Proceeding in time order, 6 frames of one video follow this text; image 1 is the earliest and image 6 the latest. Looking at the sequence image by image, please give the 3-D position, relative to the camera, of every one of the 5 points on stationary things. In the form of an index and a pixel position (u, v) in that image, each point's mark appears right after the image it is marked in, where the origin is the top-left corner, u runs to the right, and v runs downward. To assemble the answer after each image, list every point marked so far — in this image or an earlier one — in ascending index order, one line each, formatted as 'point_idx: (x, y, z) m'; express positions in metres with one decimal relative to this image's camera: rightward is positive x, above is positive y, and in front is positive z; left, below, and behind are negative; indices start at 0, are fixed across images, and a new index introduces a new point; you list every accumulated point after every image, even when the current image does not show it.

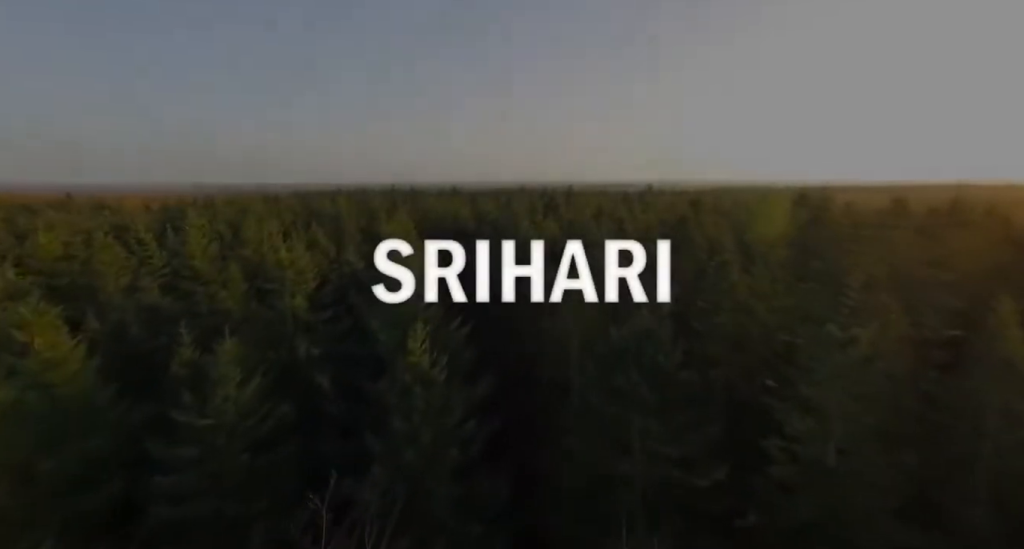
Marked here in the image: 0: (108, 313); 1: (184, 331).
0: (-15.3, -1.4, +17.4) m
1: (-10.4, -1.7, +14.5) m
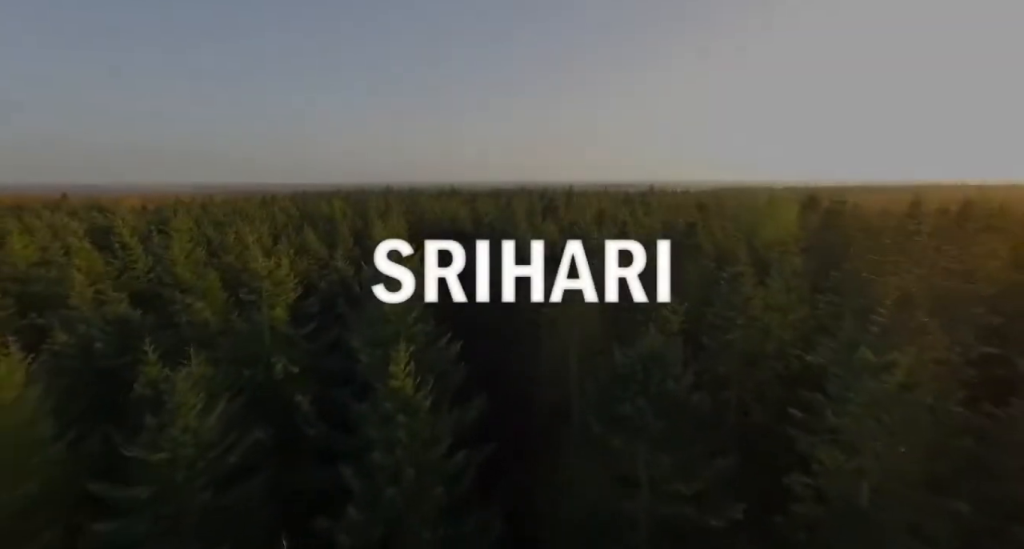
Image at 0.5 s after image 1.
0: (-15.5, -1.8, +16.2) m
1: (-10.6, -2.1, +13.3) m
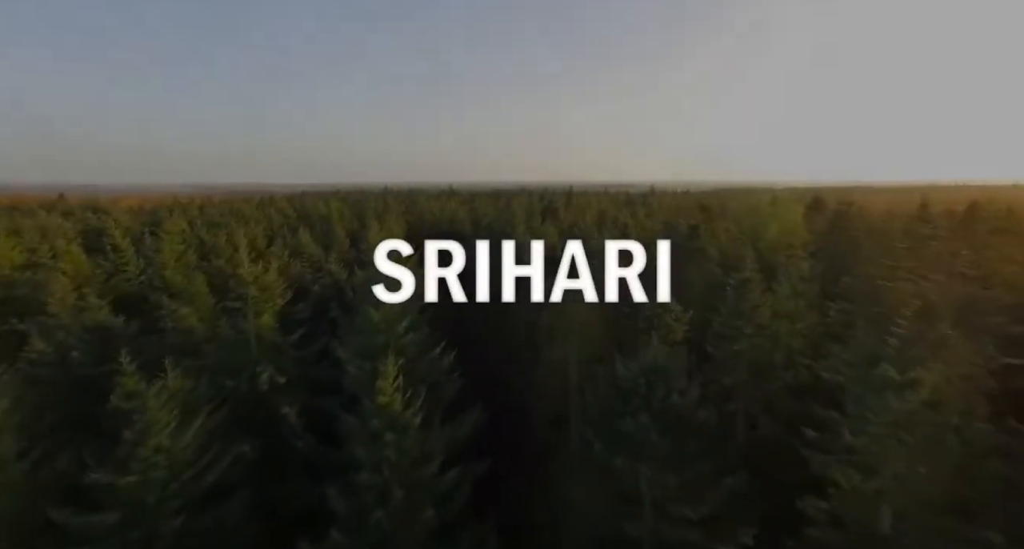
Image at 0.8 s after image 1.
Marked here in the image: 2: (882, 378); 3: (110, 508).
0: (-15.6, -2.0, +15.6) m
1: (-10.7, -2.3, +12.7) m
2: (+7.0, -1.9, +8.6) m
3: (-7.9, -4.6, +9.0) m
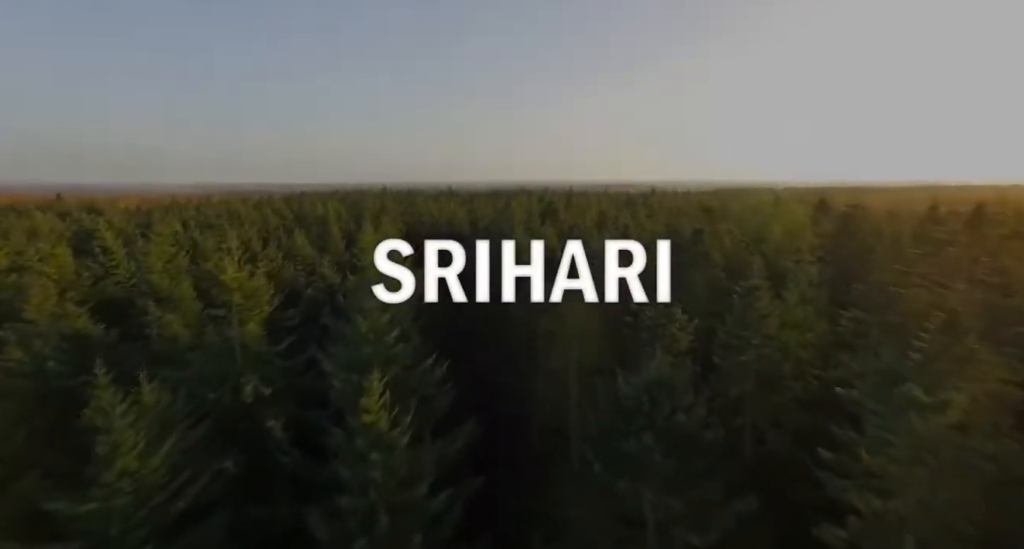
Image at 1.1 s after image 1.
0: (-15.7, -2.1, +14.9) m
1: (-10.8, -2.5, +12.0) m
2: (+6.8, -2.1, +8.0) m
3: (-8.0, -4.8, +8.4) m
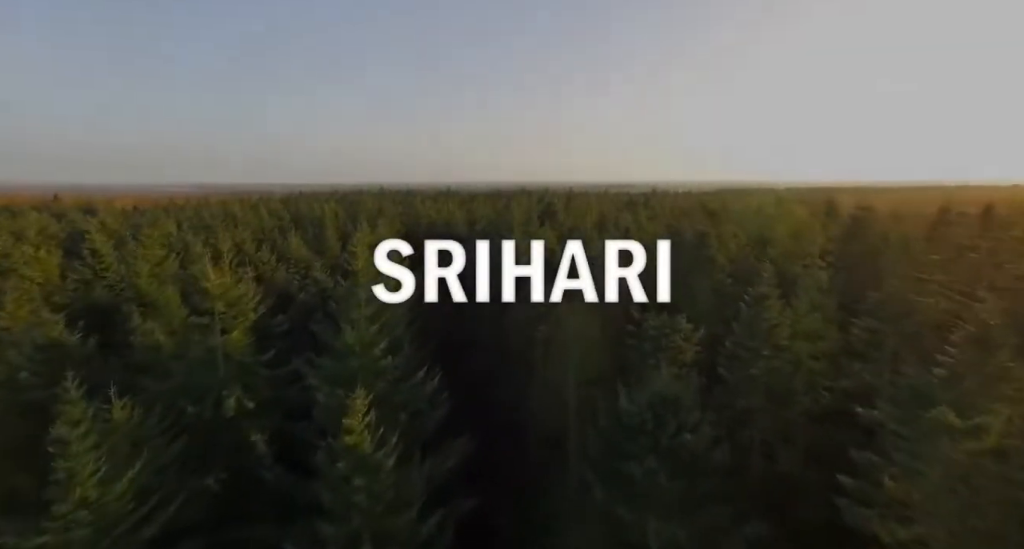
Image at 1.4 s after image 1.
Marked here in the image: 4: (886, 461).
0: (-15.8, -2.3, +14.3) m
1: (-10.9, -2.7, +11.4) m
2: (+6.7, -2.3, +7.3) m
3: (-8.1, -5.0, +7.7) m
4: (+6.6, -3.2, +8.0) m
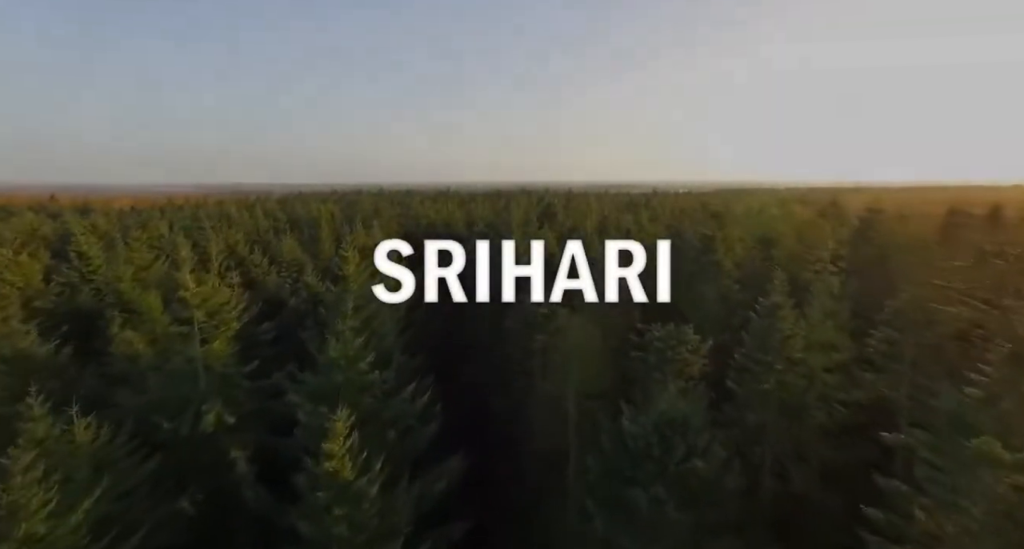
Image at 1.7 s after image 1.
0: (-15.9, -2.5, +13.5) m
1: (-11.0, -2.9, +10.6) m
2: (+6.6, -2.5, +6.6) m
3: (-8.2, -5.2, +7.0) m
4: (+6.5, -3.4, +7.3) m
